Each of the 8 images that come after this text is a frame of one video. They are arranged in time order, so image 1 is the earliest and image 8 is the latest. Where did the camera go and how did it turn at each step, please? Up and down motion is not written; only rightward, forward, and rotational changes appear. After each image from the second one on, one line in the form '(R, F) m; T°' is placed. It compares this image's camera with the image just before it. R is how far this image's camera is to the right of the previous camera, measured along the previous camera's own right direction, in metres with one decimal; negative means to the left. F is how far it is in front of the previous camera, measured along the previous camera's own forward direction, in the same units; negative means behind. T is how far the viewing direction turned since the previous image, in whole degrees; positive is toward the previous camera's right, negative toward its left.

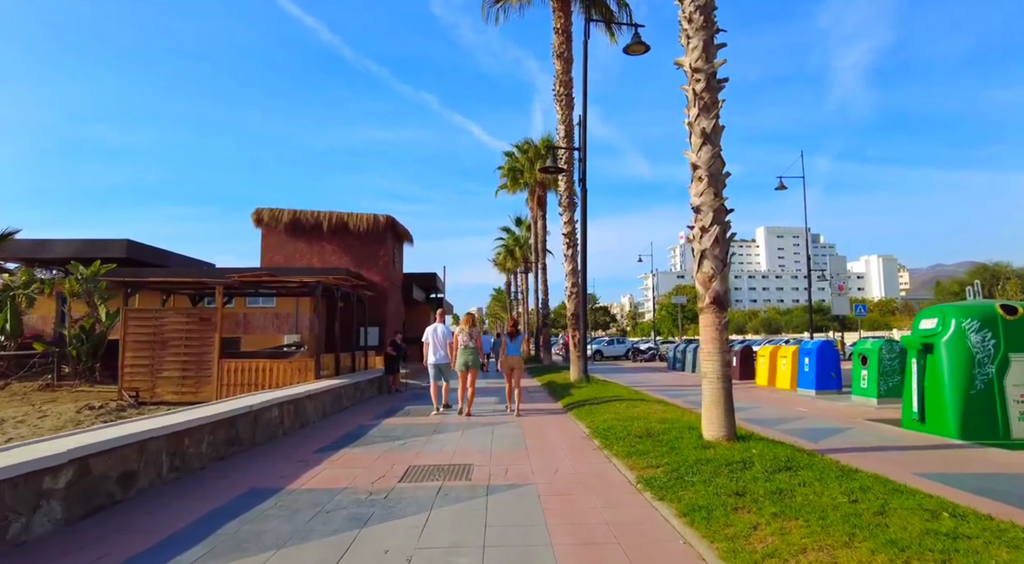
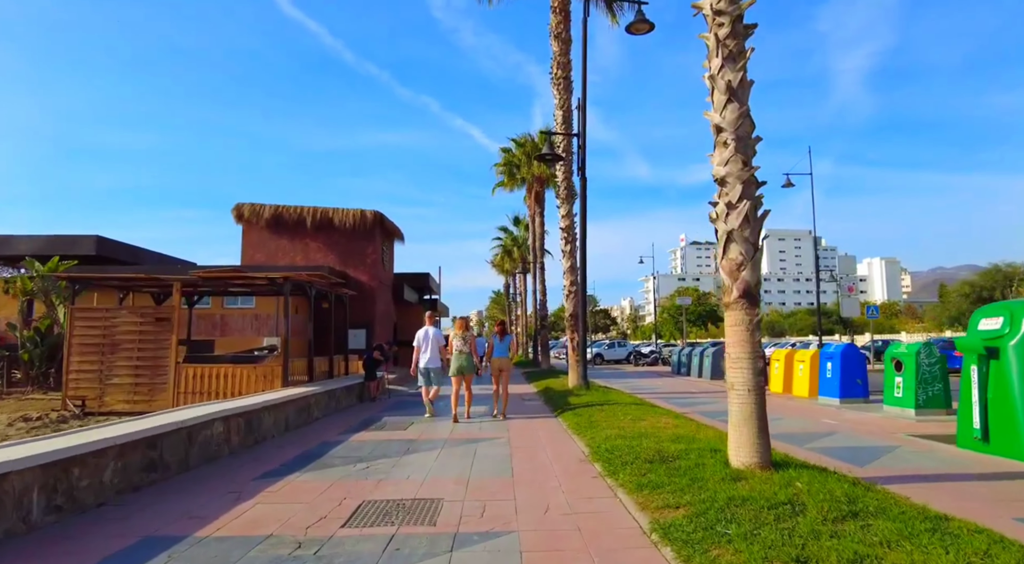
(+0.2, +1.4) m; 0°
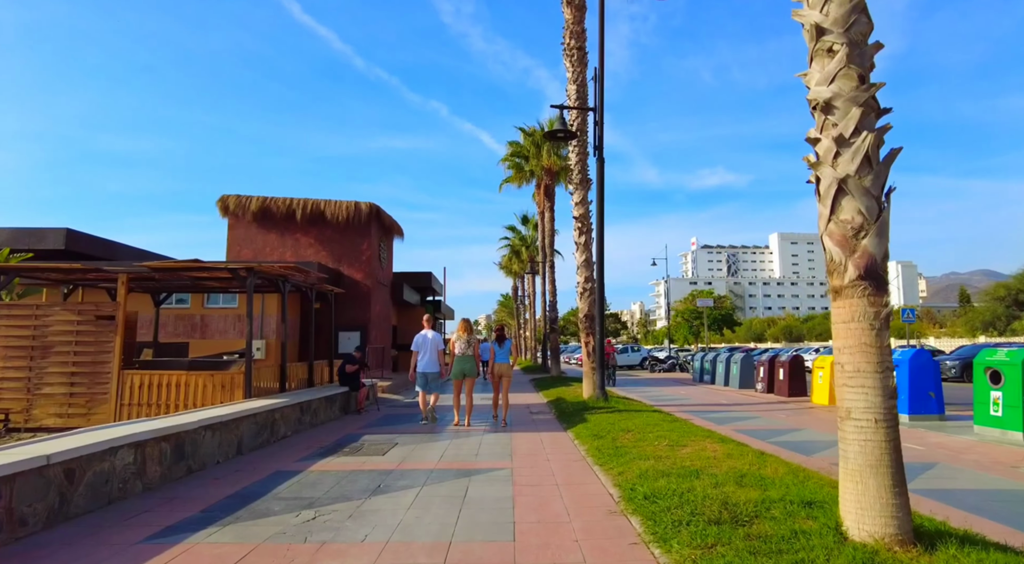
(+0.1, +2.0) m; -1°
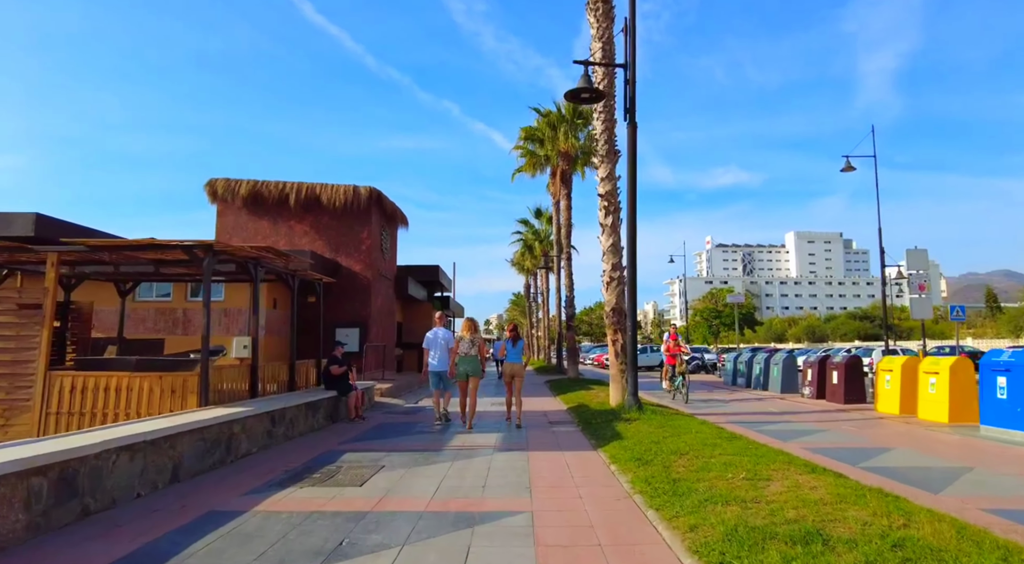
(-0.1, +2.1) m; -1°
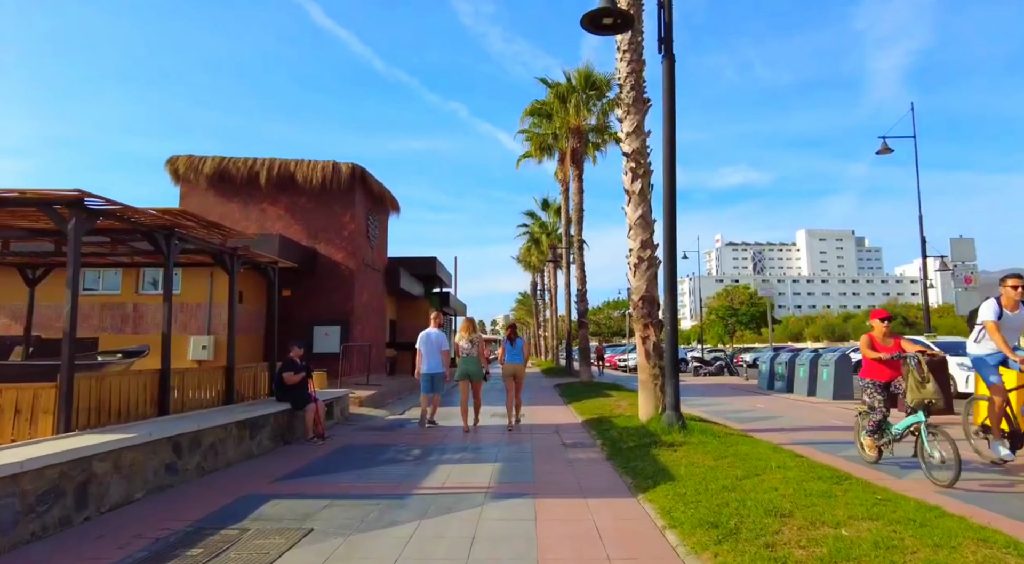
(+0.1, +2.7) m; -1°
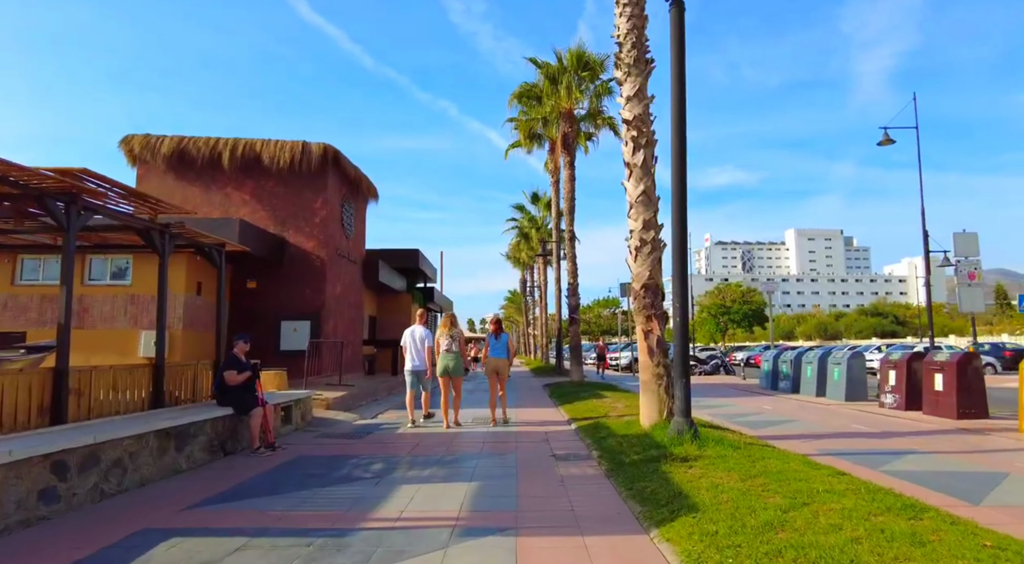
(+0.1, +1.4) m; +1°
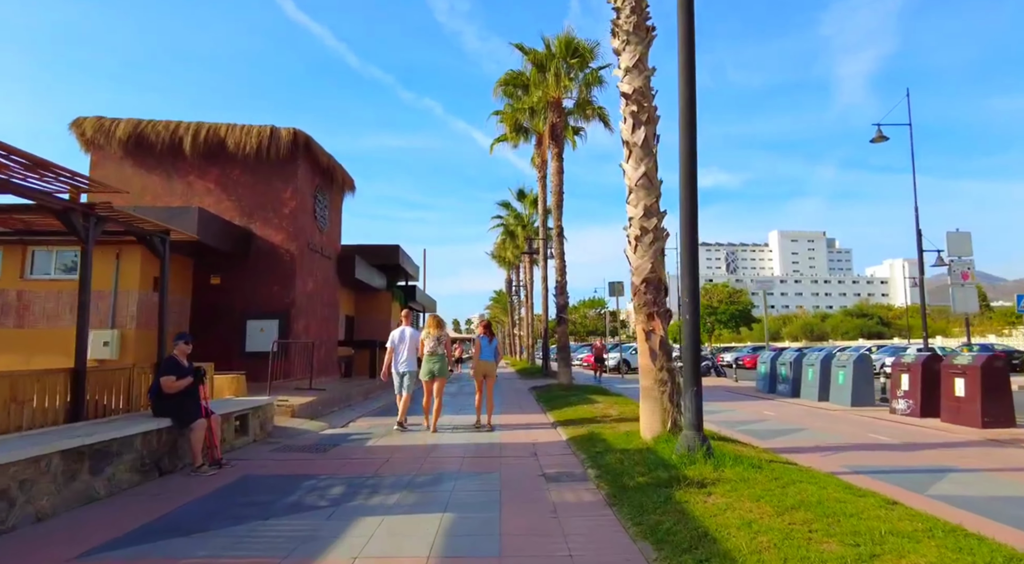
(0.0, +1.0) m; +1°
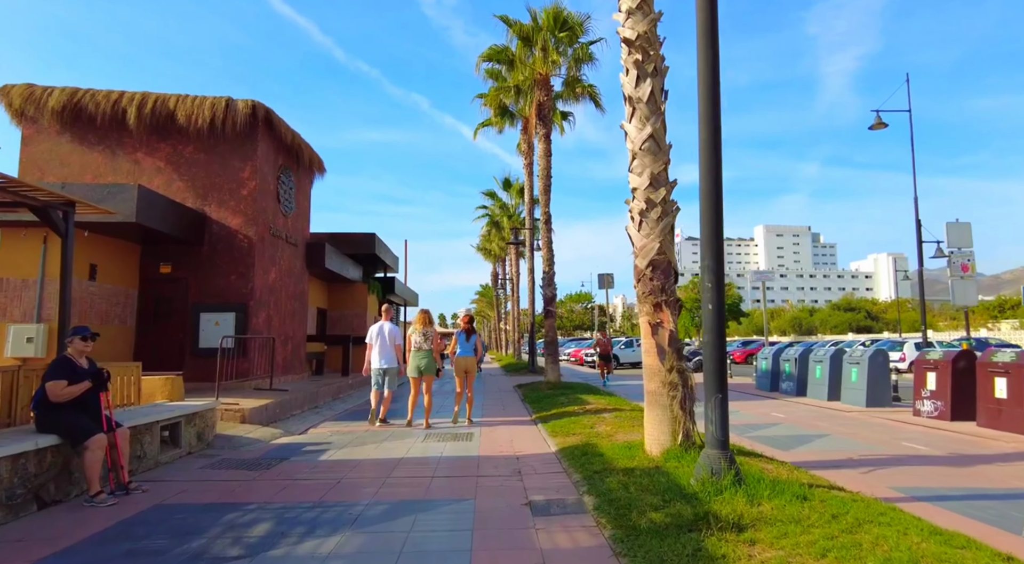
(+0.1, +1.4) m; +1°
